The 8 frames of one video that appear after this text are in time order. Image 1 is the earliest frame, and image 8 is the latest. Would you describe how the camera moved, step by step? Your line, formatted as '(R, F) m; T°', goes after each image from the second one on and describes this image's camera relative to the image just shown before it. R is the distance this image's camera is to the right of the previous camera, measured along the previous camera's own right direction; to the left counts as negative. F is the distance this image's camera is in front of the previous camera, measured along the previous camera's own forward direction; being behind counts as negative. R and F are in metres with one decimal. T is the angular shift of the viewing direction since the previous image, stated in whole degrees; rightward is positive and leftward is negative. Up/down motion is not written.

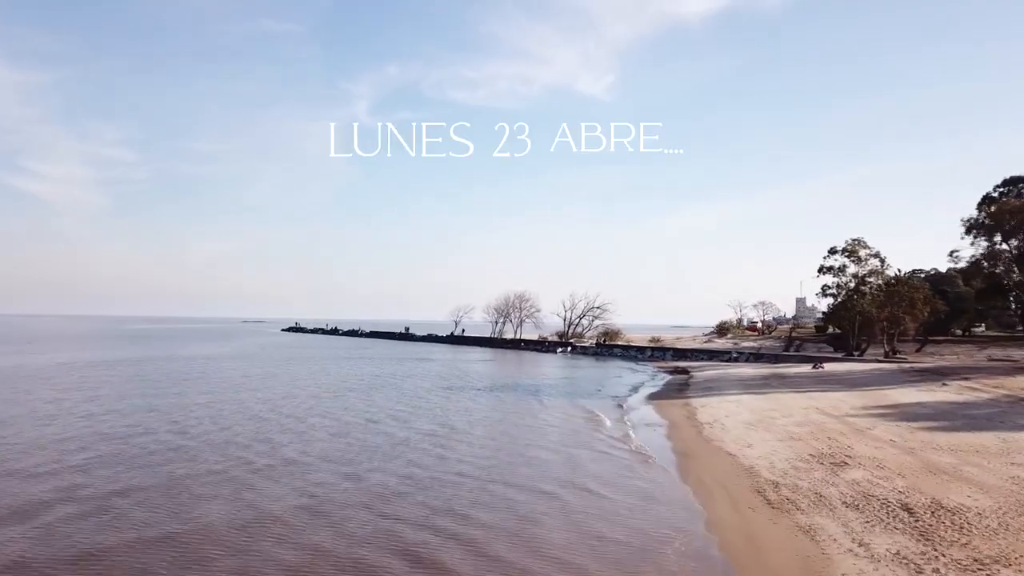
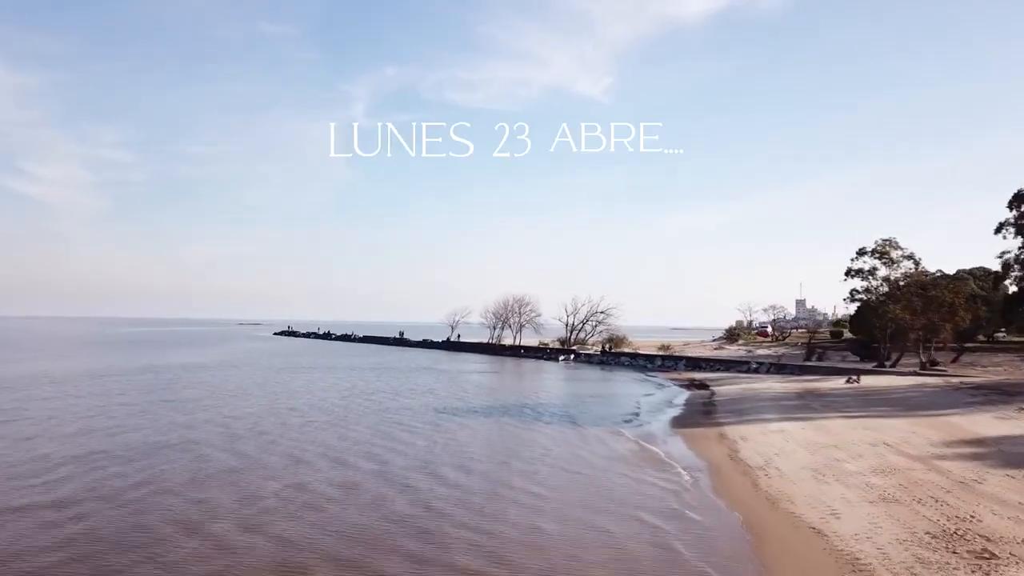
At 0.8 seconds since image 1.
(-0.1, +2.5) m; 0°
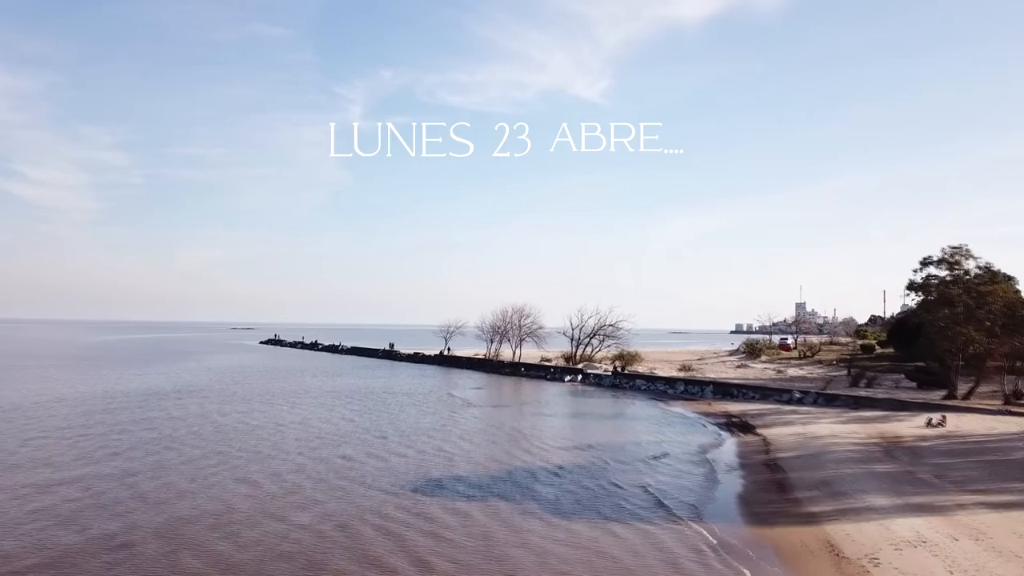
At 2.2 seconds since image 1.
(-0.1, +4.5) m; 0°
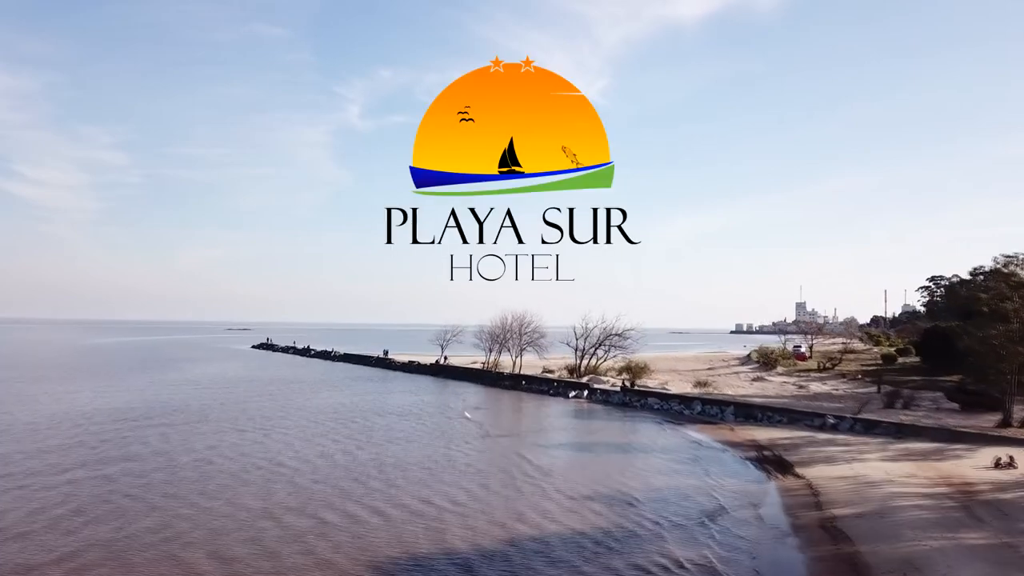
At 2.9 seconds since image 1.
(0.0, +2.6) m; 0°
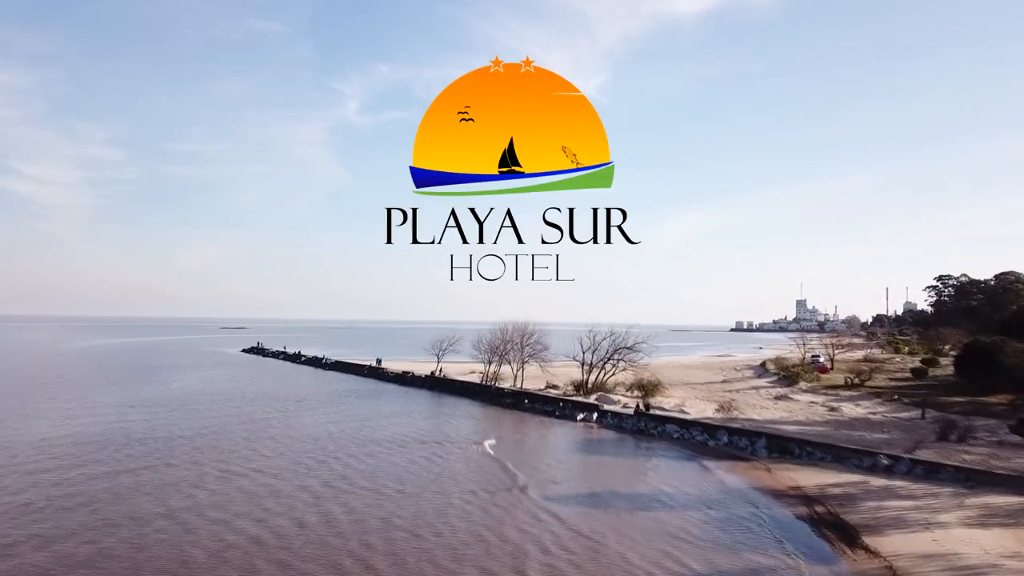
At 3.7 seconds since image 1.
(-0.1, +3.1) m; 0°
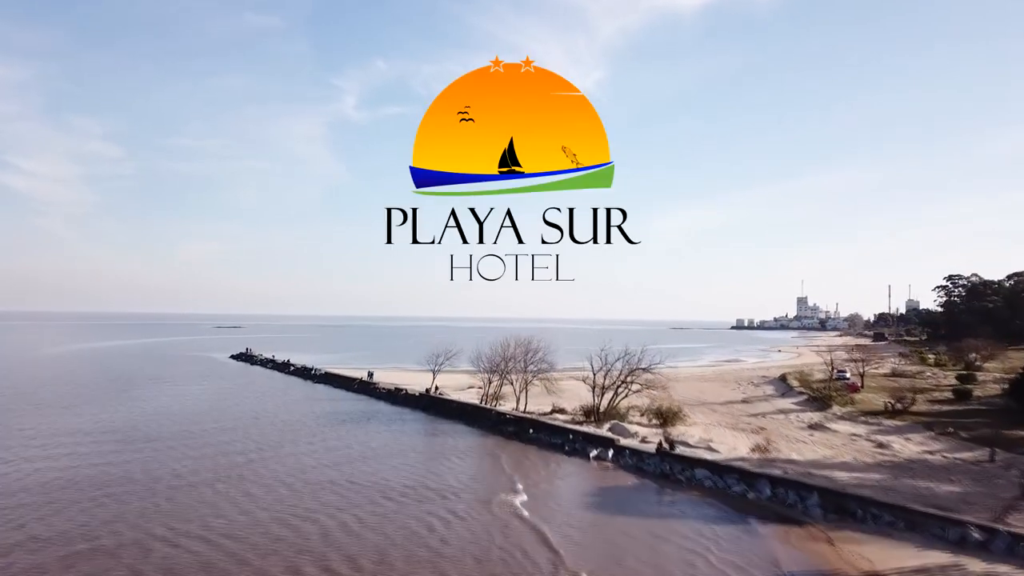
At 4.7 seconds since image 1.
(-0.2, +3.7) m; 0°
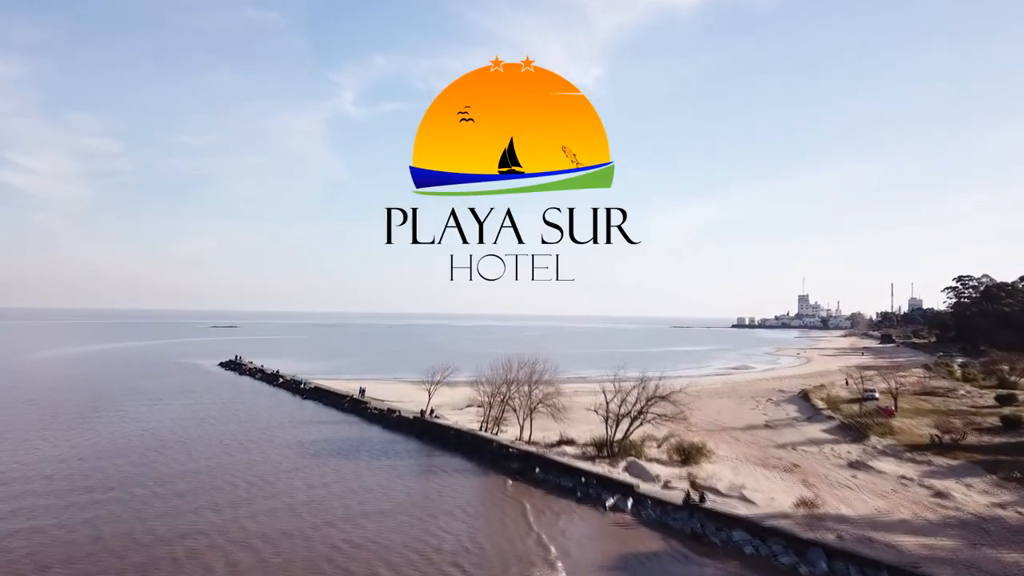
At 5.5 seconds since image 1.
(-0.2, +3.4) m; 0°
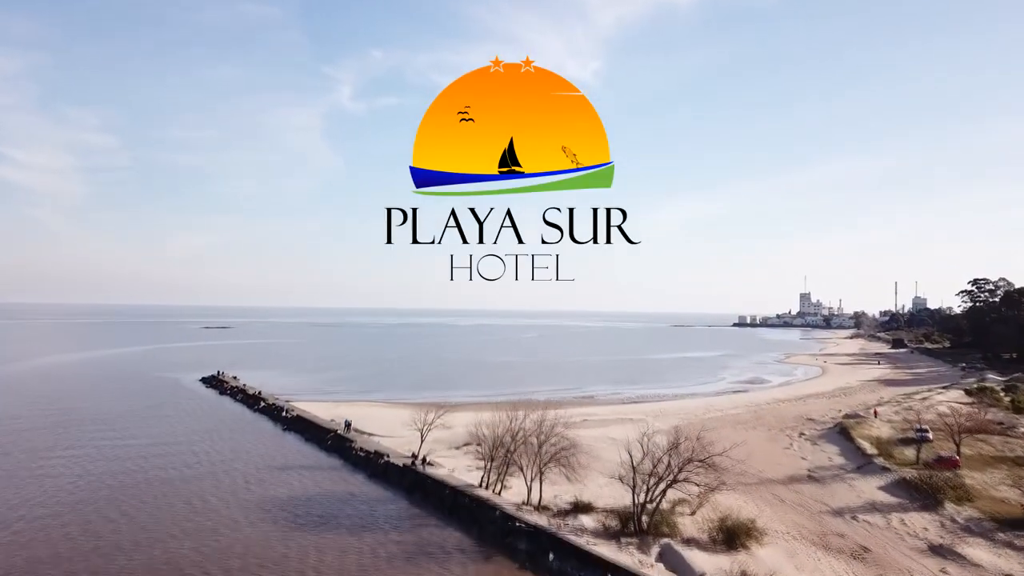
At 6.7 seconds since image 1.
(-0.3, +5.0) m; 0°
